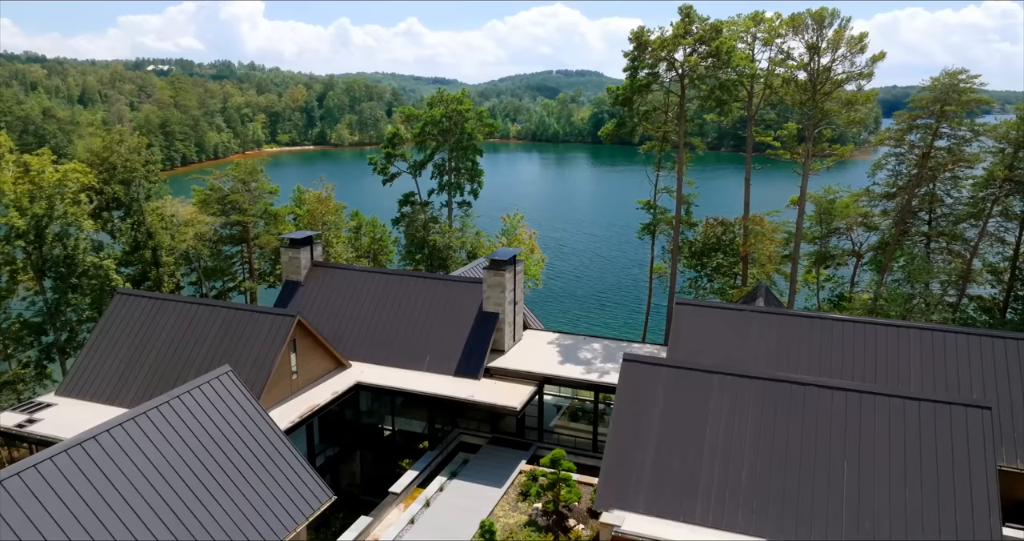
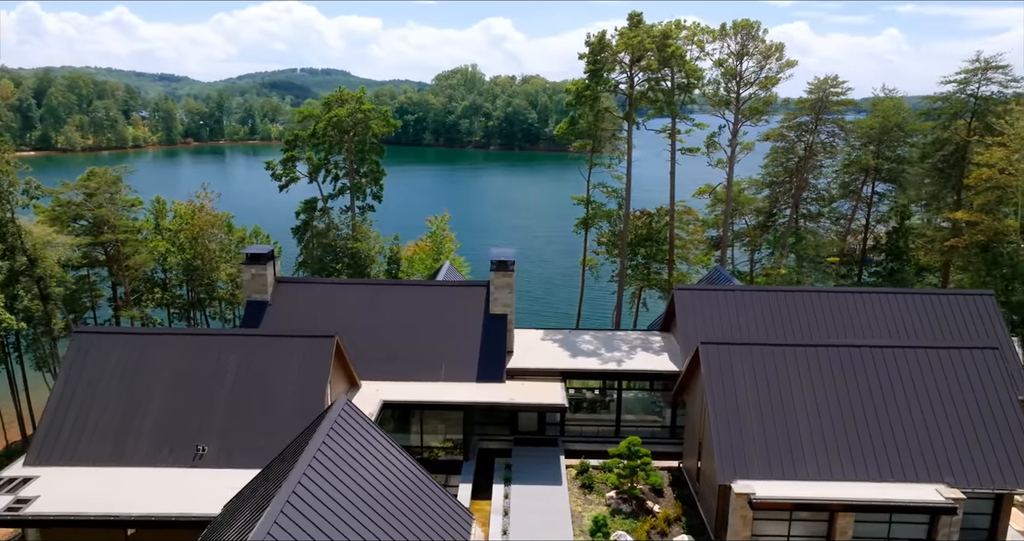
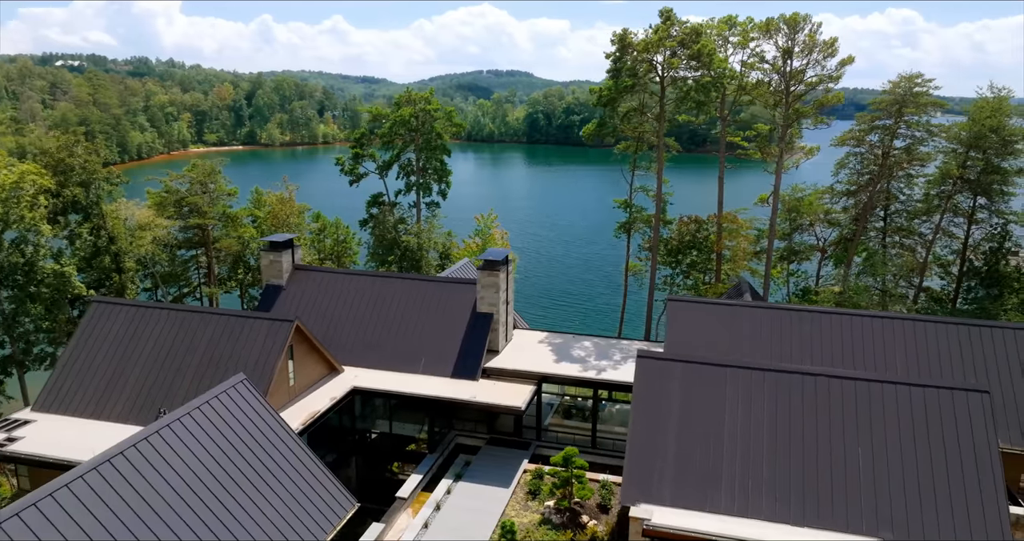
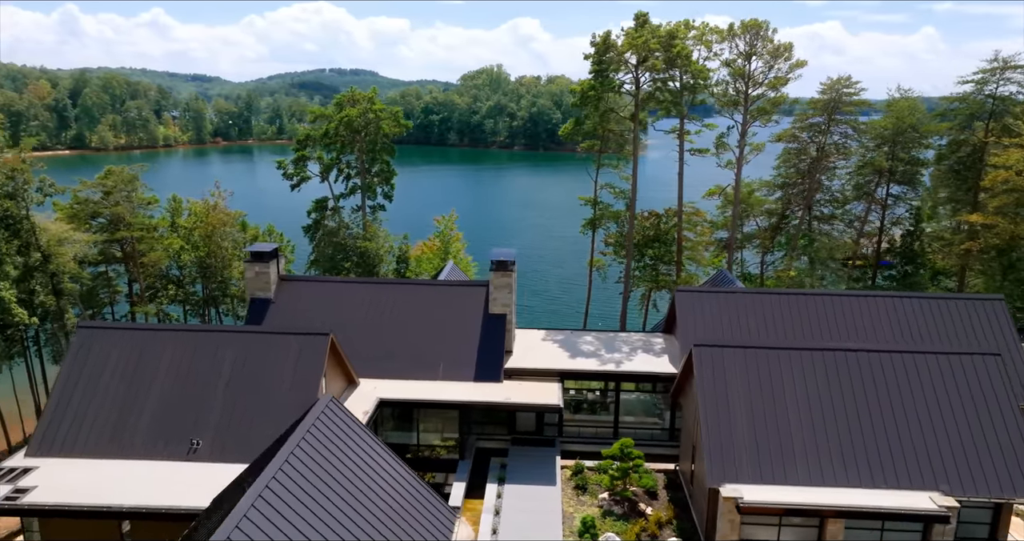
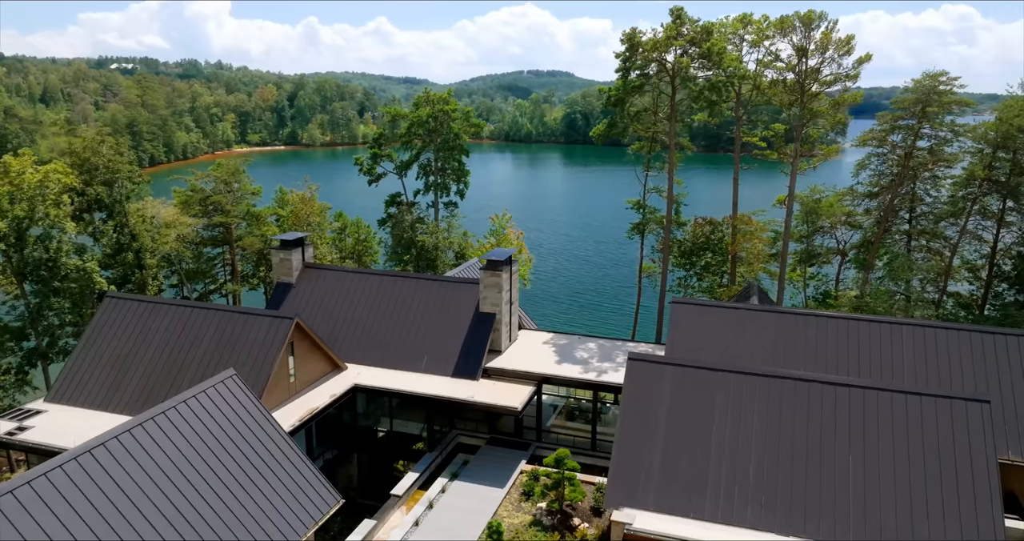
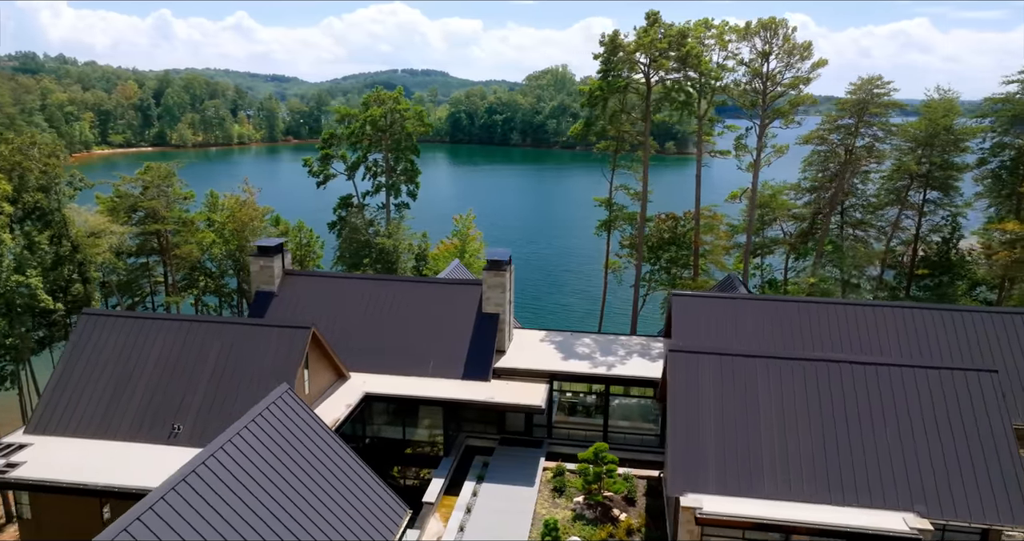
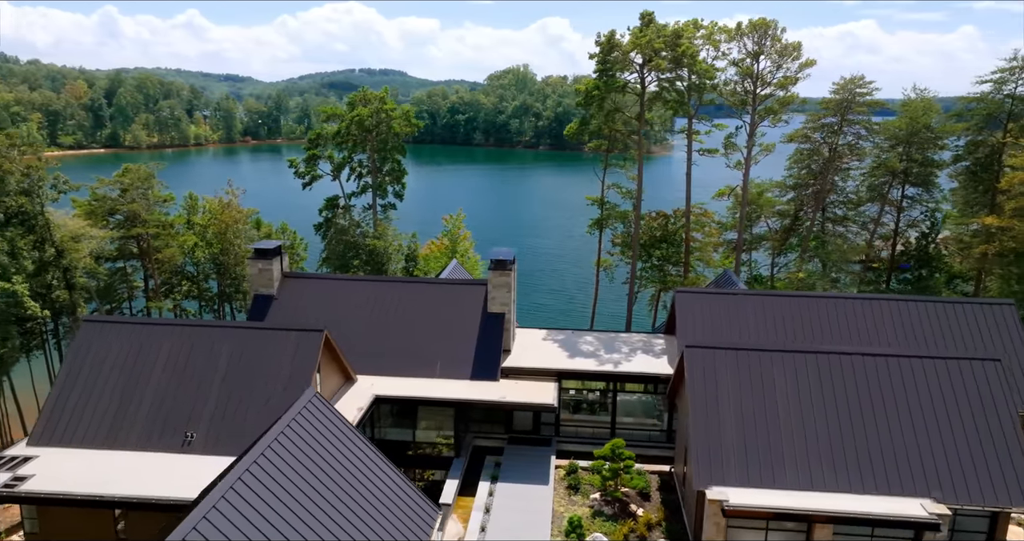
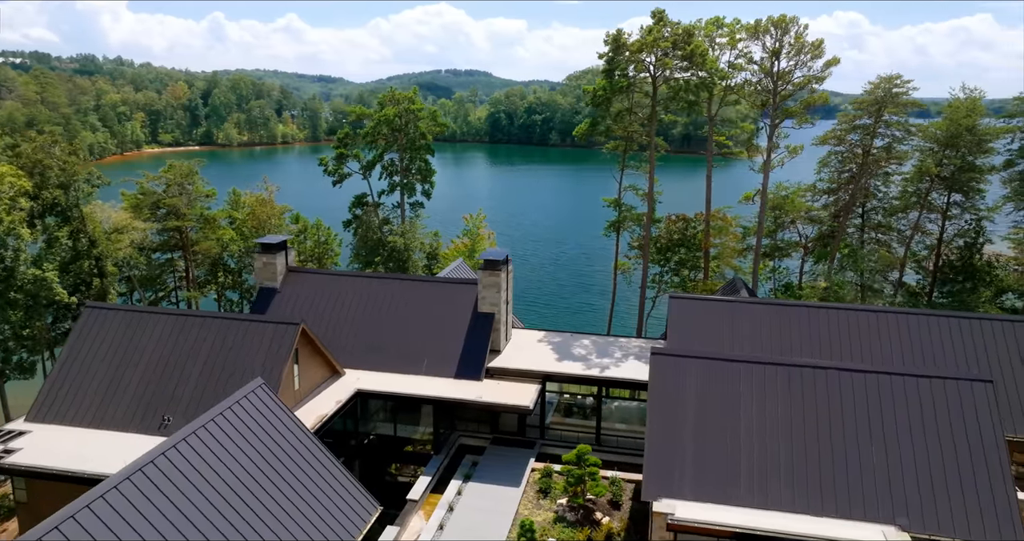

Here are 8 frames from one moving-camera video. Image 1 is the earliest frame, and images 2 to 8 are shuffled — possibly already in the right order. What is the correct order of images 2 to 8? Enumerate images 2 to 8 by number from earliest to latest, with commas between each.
5, 3, 8, 6, 7, 4, 2
